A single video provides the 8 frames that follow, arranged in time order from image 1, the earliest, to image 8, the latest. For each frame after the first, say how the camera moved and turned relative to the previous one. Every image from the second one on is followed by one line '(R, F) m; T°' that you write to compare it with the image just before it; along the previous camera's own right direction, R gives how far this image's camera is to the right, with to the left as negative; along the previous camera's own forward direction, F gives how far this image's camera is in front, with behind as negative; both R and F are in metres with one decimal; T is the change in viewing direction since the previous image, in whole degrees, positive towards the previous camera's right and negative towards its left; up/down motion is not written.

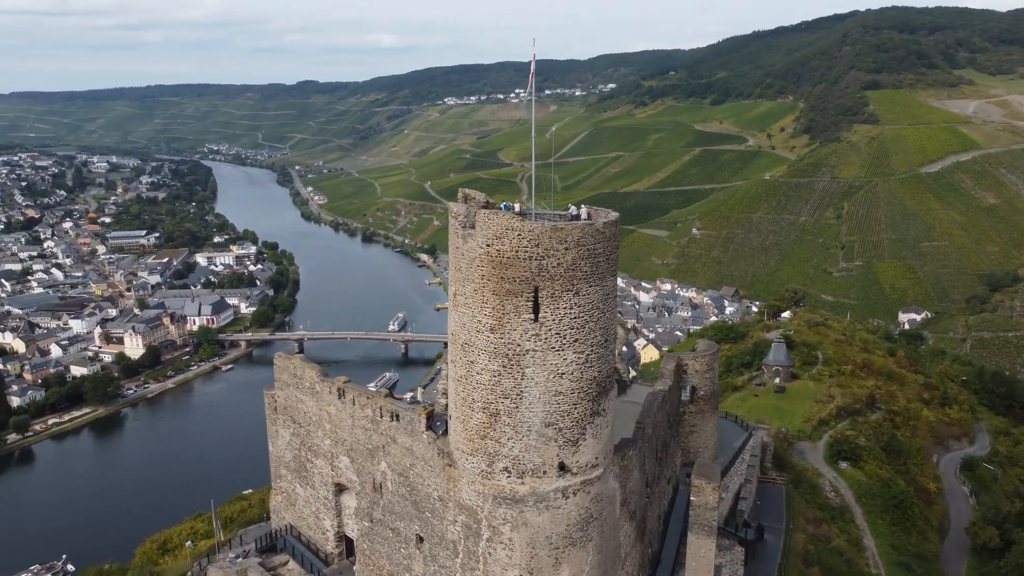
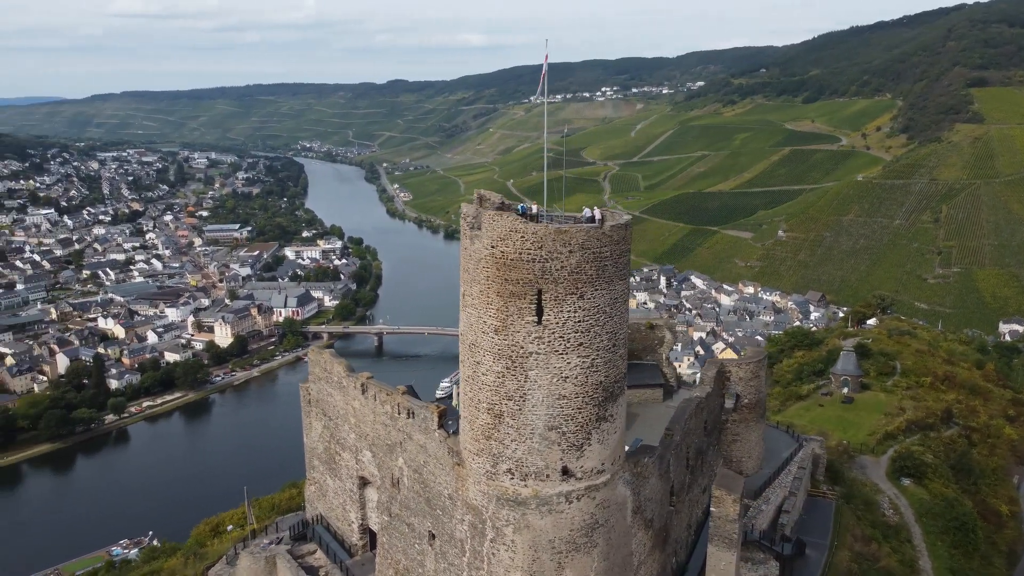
(+0.8, +0.1) m; -6°
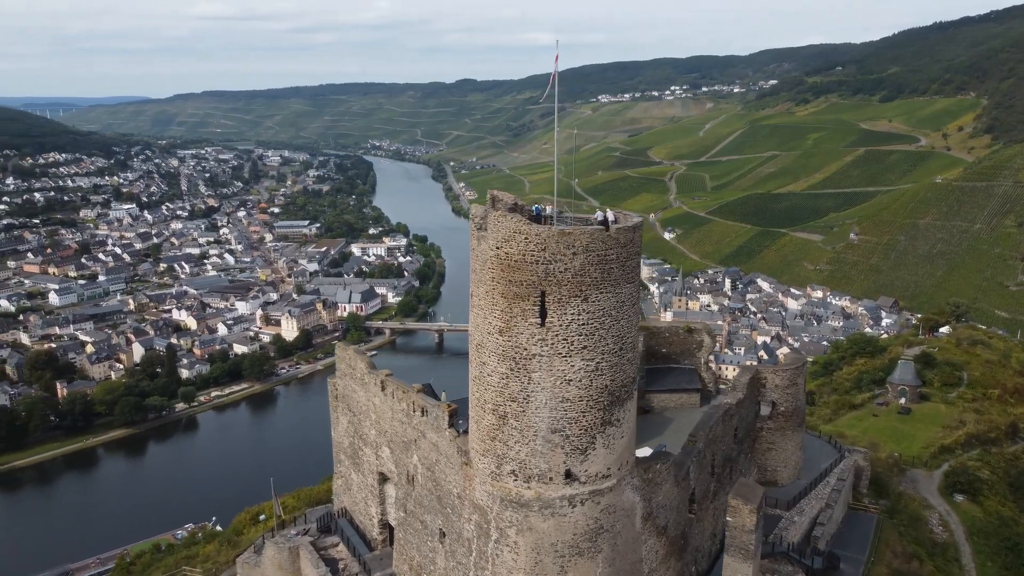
(+0.6, 0.0) m; -5°
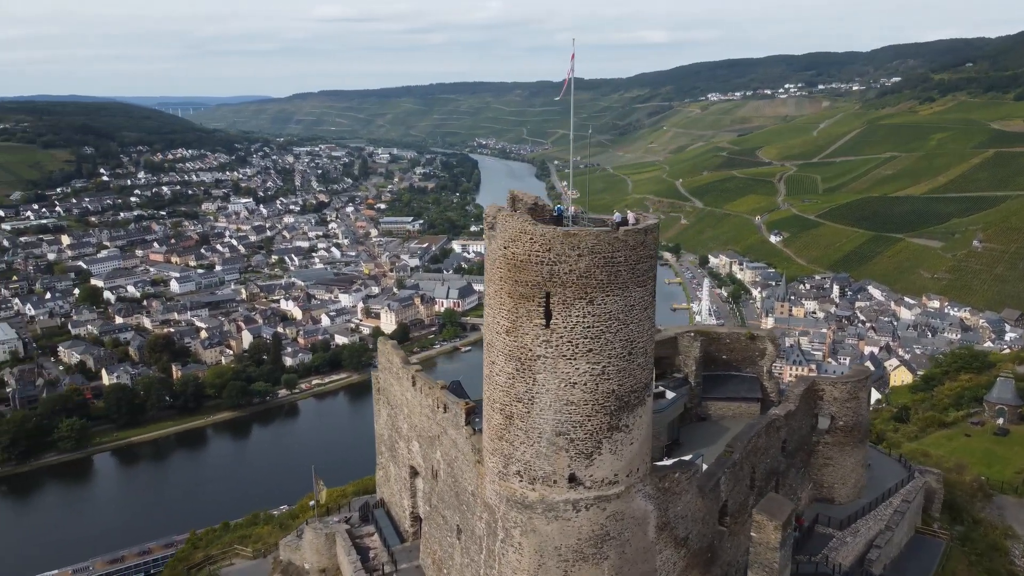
(+1.0, +0.1) m; -7°
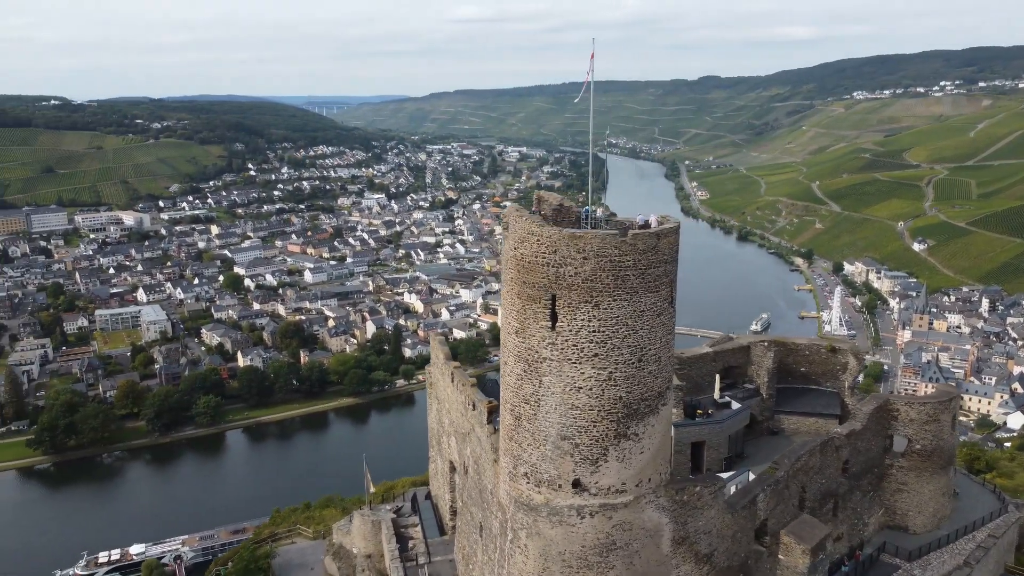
(+1.2, +0.1) m; -9°
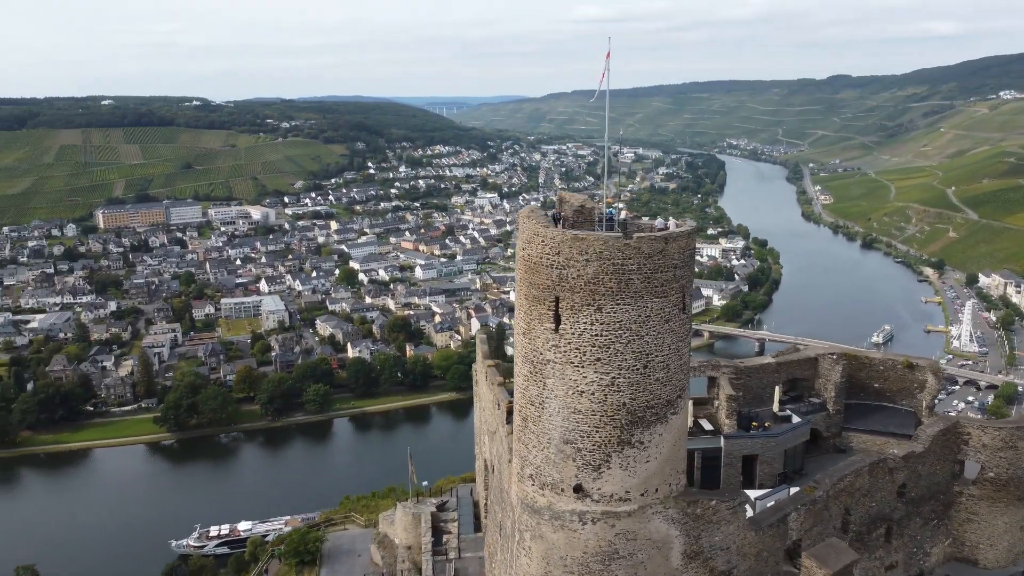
(+1.1, +0.1) m; -8°
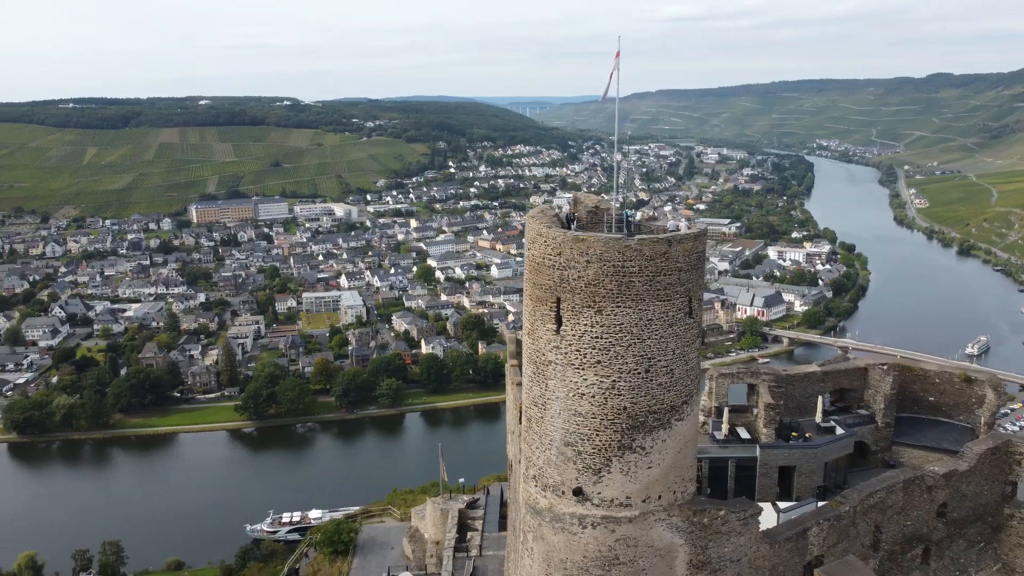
(+0.8, 0.0) m; -6°
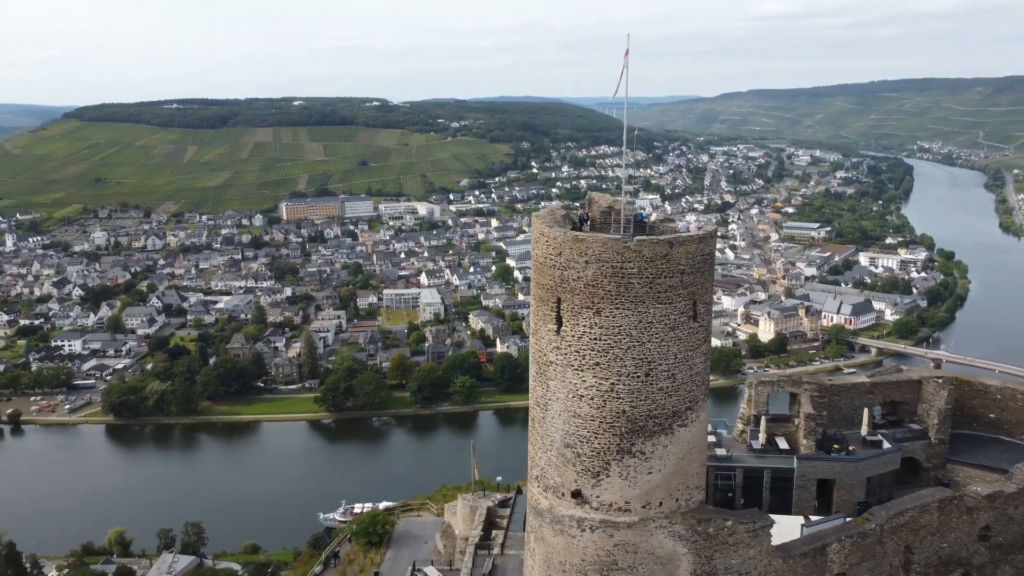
(+0.8, 0.0) m; -6°
